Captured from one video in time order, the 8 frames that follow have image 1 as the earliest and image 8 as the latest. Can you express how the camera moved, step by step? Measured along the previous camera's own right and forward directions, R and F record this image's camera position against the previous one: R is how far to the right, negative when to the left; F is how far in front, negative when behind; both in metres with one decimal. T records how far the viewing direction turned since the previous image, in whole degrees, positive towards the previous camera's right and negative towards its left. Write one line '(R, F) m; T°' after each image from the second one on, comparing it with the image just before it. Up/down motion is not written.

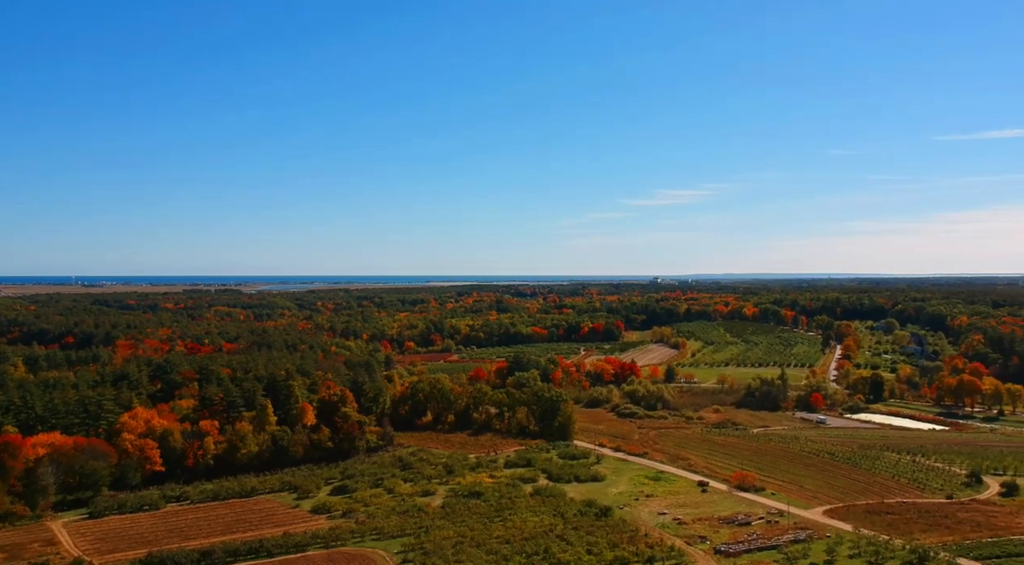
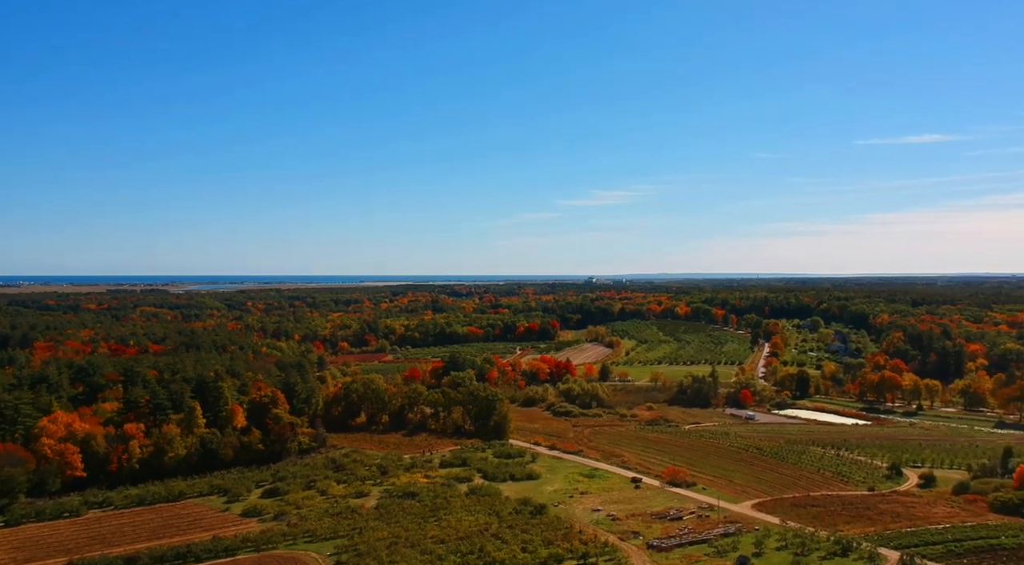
(+0.8, -0.2) m; +4°
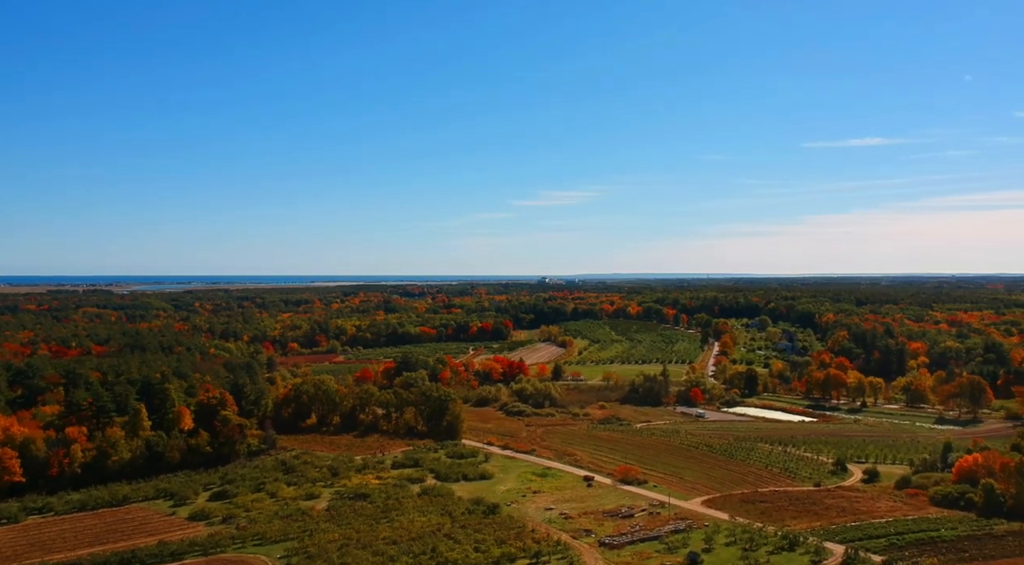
(+0.6, -0.1) m; +3°
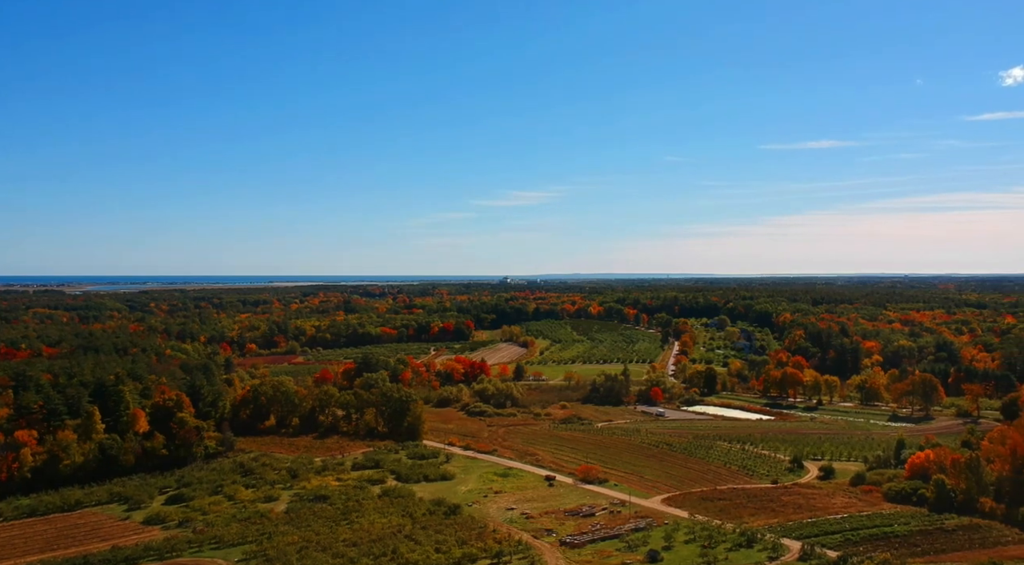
(+0.5, -0.1) m; +2°
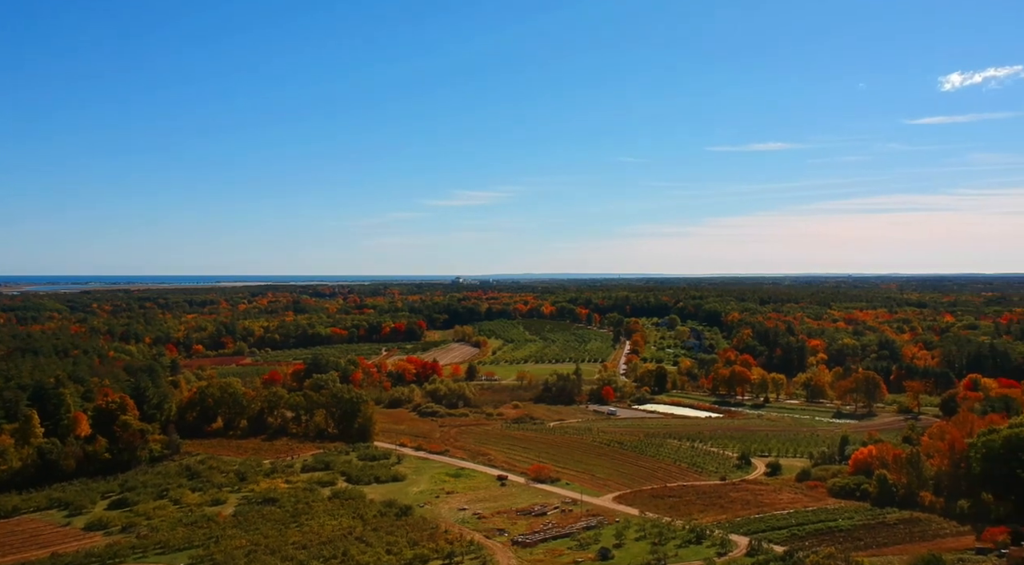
(+0.6, -0.1) m; +3°
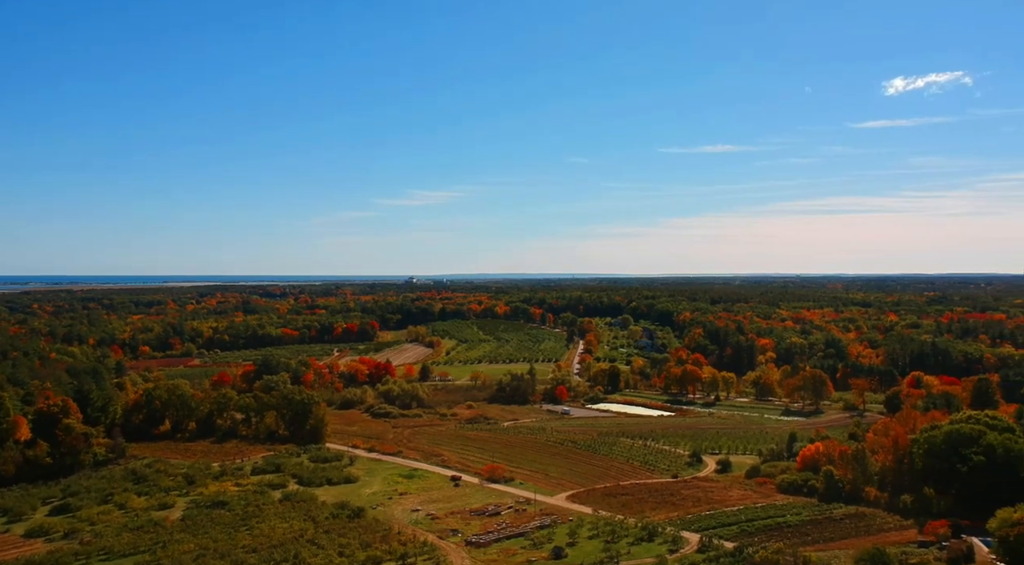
(+0.6, -0.1) m; +3°
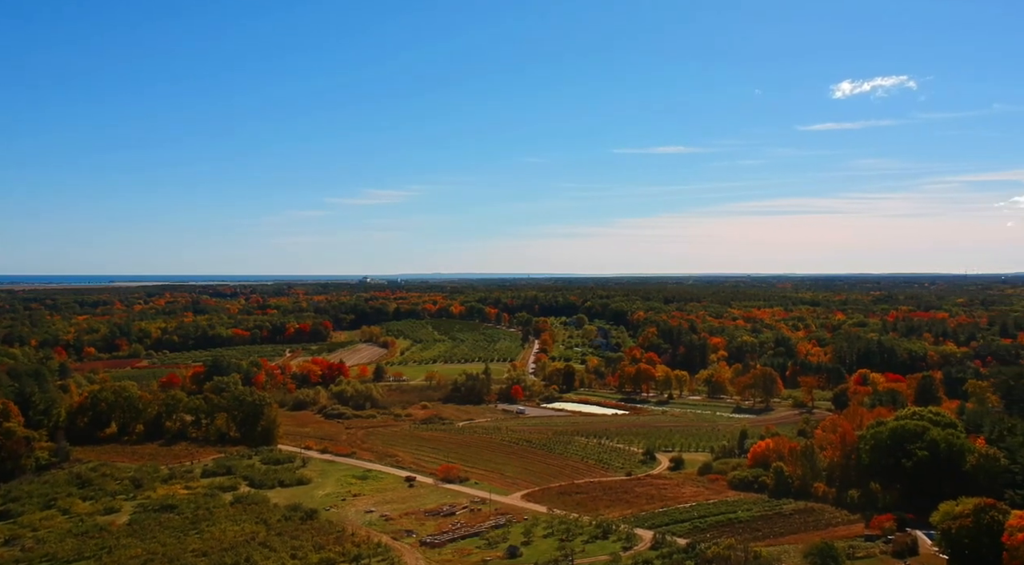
(+0.5, -0.1) m; +3°
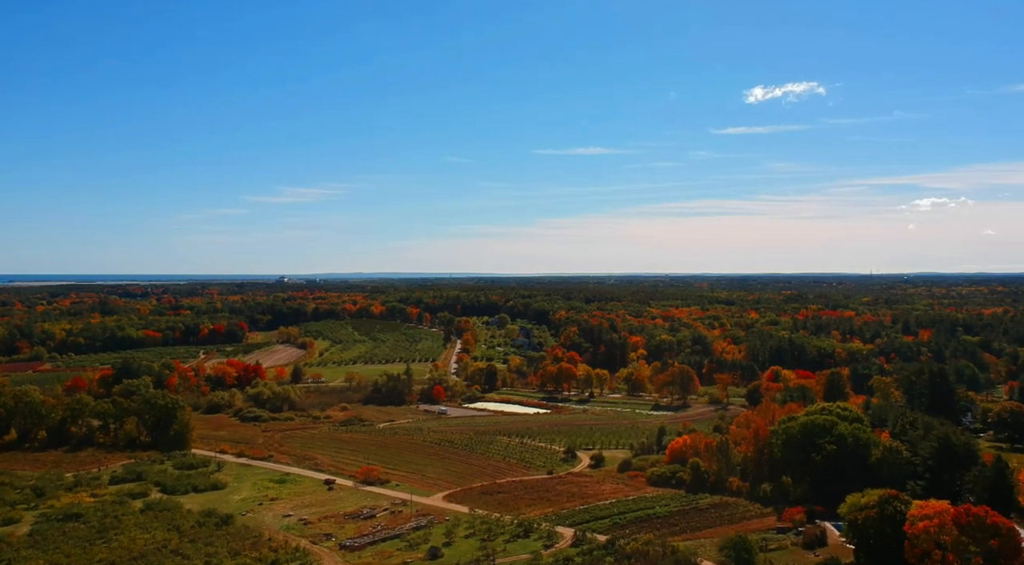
(+0.8, -0.1) m; +5°
